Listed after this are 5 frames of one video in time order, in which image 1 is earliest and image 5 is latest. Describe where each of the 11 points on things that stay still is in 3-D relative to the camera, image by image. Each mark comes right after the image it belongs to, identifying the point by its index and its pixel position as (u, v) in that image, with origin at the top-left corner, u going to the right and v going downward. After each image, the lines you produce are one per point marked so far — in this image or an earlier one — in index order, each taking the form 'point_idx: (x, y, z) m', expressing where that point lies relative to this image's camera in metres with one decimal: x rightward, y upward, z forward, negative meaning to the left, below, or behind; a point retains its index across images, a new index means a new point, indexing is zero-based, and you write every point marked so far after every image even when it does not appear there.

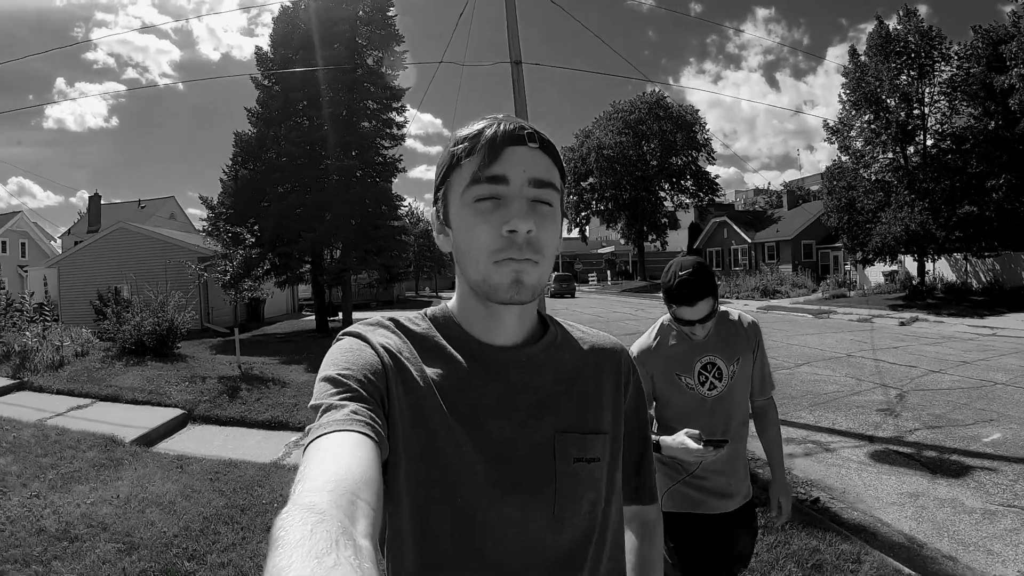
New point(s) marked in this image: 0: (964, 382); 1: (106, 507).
0: (+7.2, -1.5, +8.0) m
1: (-2.4, -1.3, +3.0) m
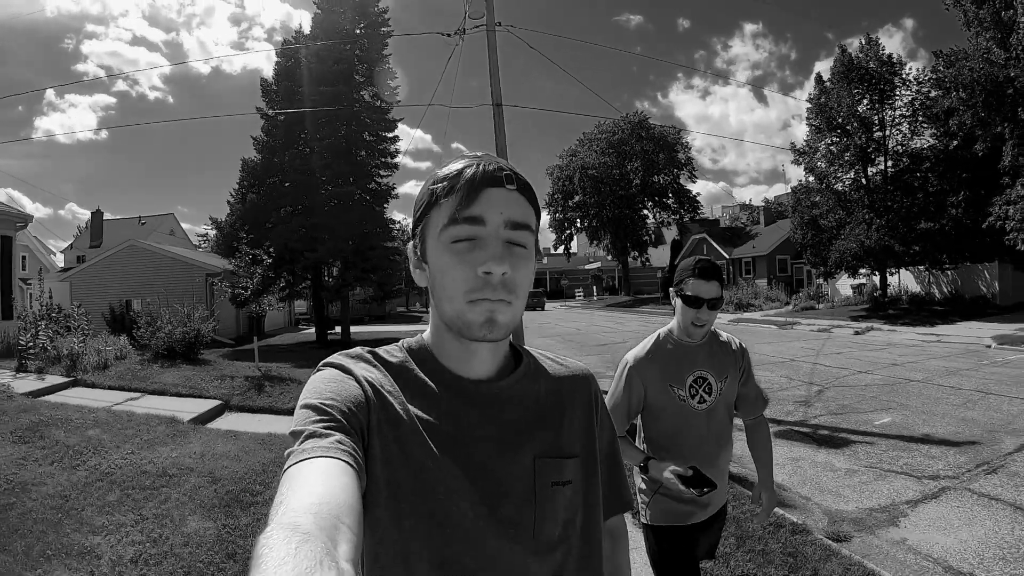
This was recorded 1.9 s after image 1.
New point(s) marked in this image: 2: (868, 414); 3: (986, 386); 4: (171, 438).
0: (+6.9, -1.7, +9.3) m
1: (-2.7, -1.4, +4.2) m
2: (+4.9, -1.7, +7.0) m
3: (+8.7, -1.8, +9.2) m
4: (-3.1, -1.4, +4.6) m
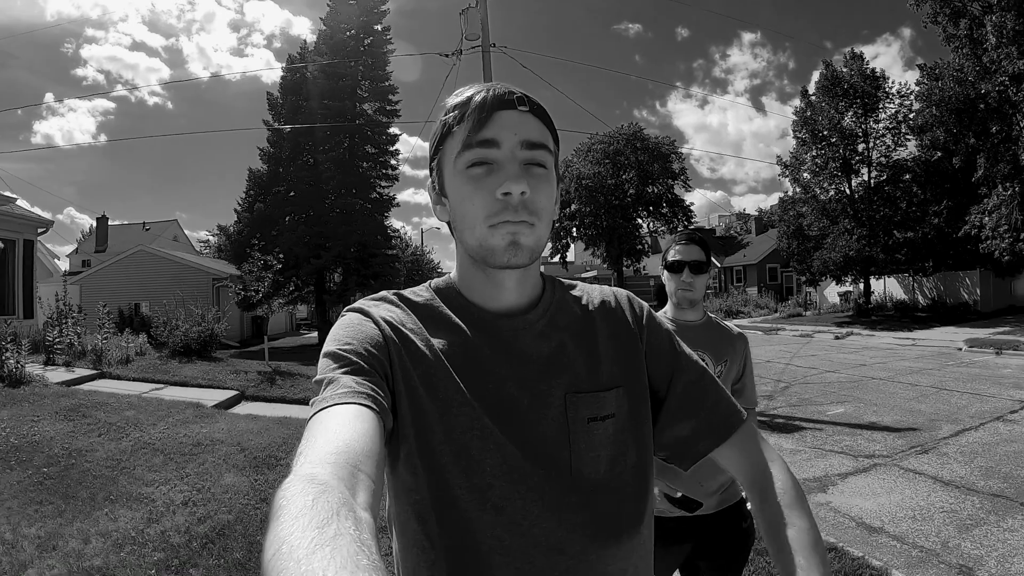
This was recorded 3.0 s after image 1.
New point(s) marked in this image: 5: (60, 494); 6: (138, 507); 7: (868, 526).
0: (+6.7, -1.8, +10.0) m
1: (-2.8, -1.4, +4.8) m
2: (+4.8, -1.8, +7.7) m
3: (+8.5, -1.9, +9.9) m
4: (-3.3, -1.4, +5.3) m
5: (-3.2, -1.5, +3.6) m
6: (-2.5, -1.5, +3.4) m
7: (+3.0, -2.0, +4.2) m
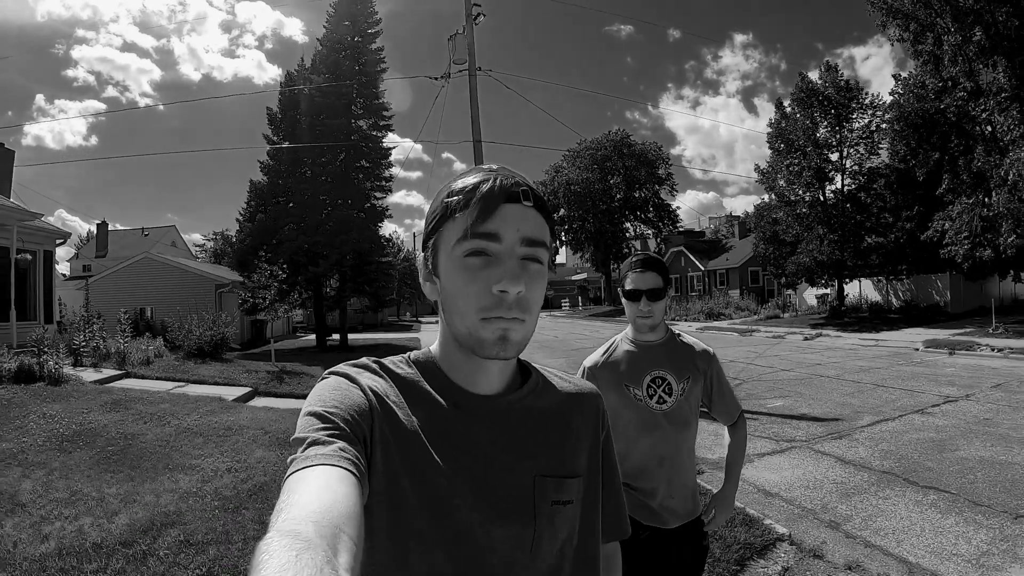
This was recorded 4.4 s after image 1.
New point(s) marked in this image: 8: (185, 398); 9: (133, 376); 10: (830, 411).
0: (+6.3, -1.9, +11.1) m
1: (-3.1, -1.5, +5.8) m
2: (+4.4, -1.9, +8.7) m
3: (+8.1, -2.0, +11.0) m
4: (-3.6, -1.5, +6.3) m
5: (-3.5, -1.6, +4.6) m
6: (-2.8, -1.6, +4.4) m
7: (+2.7, -2.1, +5.3) m
8: (-4.4, -1.5, +6.8) m
9: (-6.3, -1.5, +8.3) m
10: (+5.2, -2.0, +8.2) m
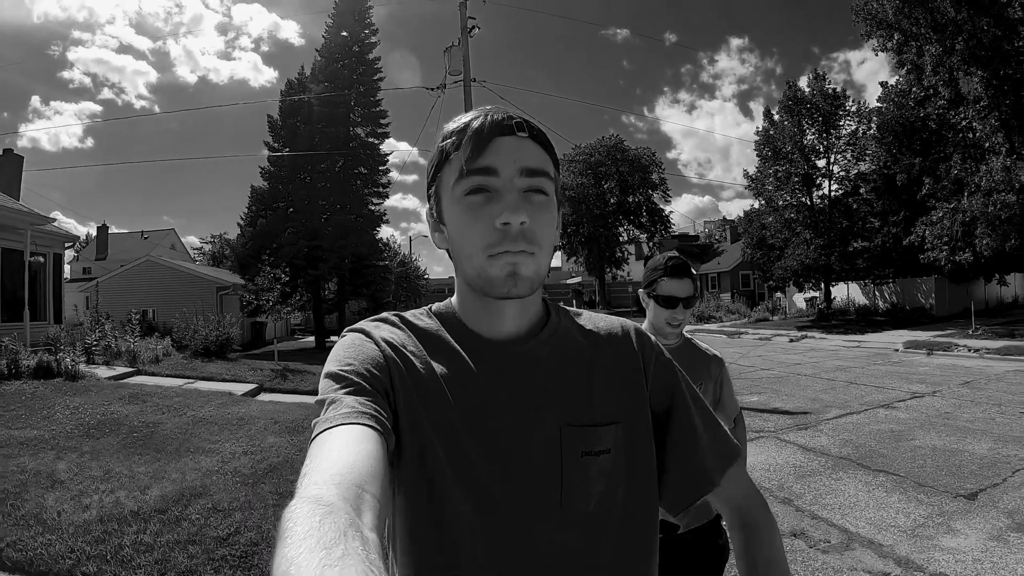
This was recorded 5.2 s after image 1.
0: (+6.1, -2.0, +11.7) m
1: (-3.3, -1.5, +6.3) m
2: (+4.3, -2.0, +9.3) m
3: (+7.9, -2.1, +11.6) m
4: (-3.7, -1.5, +6.7) m
5: (-3.6, -1.6, +5.0) m
6: (-2.9, -1.6, +4.9) m
7: (+2.5, -2.1, +5.8) m
8: (-4.6, -1.5, +7.3) m
9: (-6.4, -1.5, +8.8) m
10: (+5.0, -2.0, +8.7) m
